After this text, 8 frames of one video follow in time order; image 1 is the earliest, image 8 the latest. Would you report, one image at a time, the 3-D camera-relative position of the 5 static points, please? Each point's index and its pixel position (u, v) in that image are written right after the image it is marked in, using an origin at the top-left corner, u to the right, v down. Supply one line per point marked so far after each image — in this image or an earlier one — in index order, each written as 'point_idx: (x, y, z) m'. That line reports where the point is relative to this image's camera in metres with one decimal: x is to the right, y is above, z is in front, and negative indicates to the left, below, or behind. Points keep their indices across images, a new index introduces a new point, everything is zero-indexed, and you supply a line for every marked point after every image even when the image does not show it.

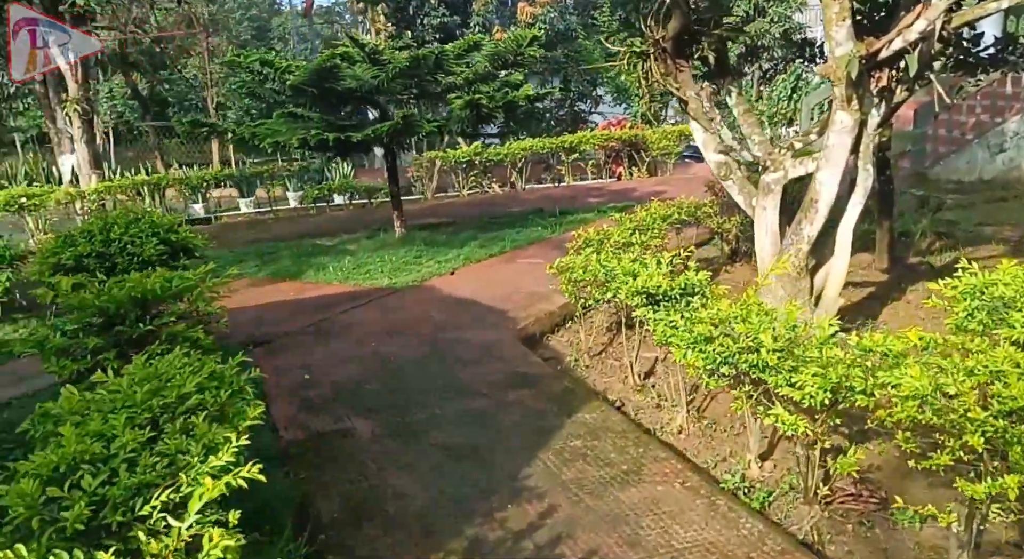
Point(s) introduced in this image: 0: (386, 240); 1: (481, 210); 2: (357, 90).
0: (-1.4, +0.4, +9.2) m
1: (-0.5, +1.0, +12.4) m
2: (-1.5, +1.8, +8.2) m
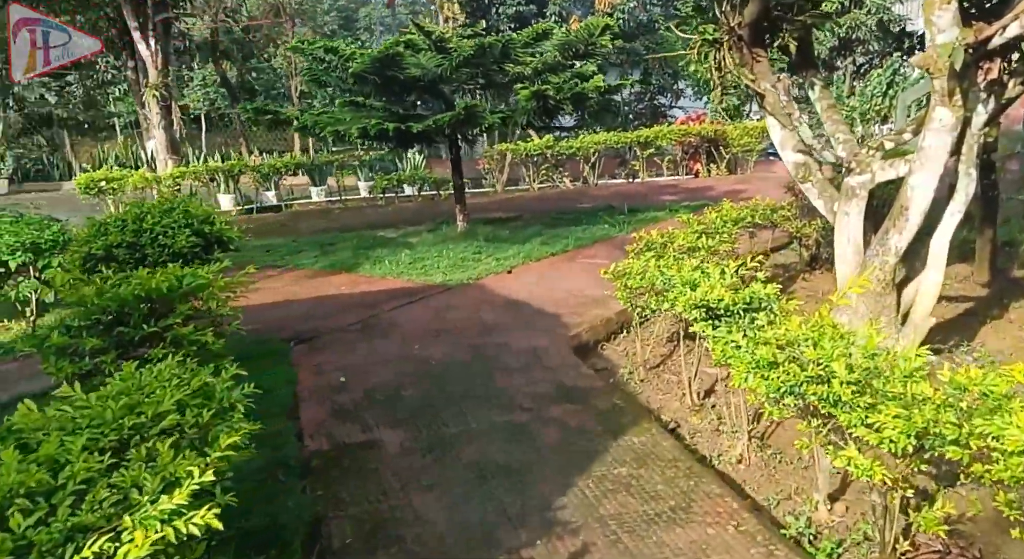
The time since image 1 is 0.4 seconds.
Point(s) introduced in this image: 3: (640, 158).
0: (-0.7, +0.4, +8.9) m
1: (+0.5, +1.1, +12.0) m
2: (-0.9, +1.9, +8.0) m
3: (+2.2, +2.1, +14.7) m
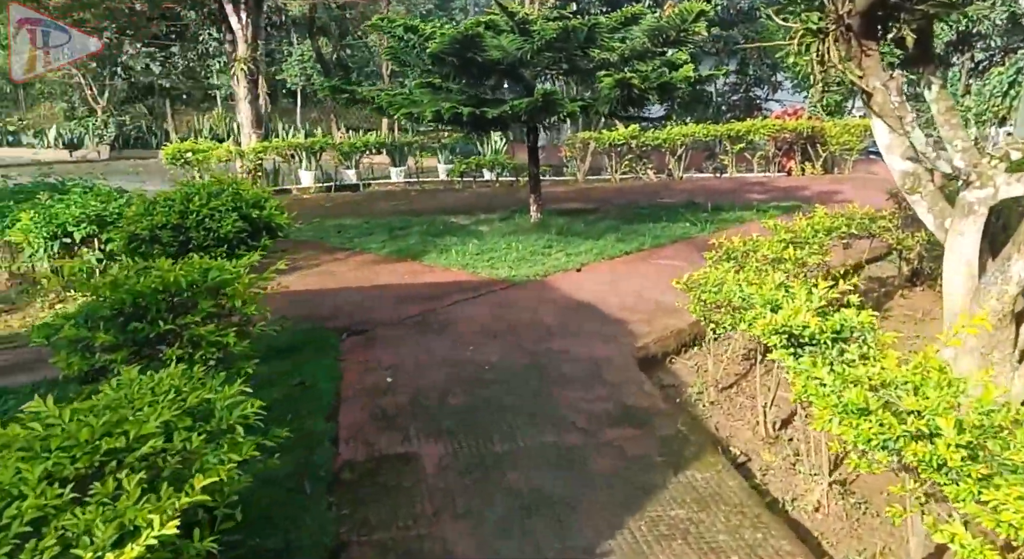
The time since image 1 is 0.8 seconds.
0: (+0.1, +0.5, +8.6) m
1: (+1.6, +1.1, +11.6) m
2: (-0.1, +2.0, +7.6) m
3: (+3.6, +2.1, +14.0) m
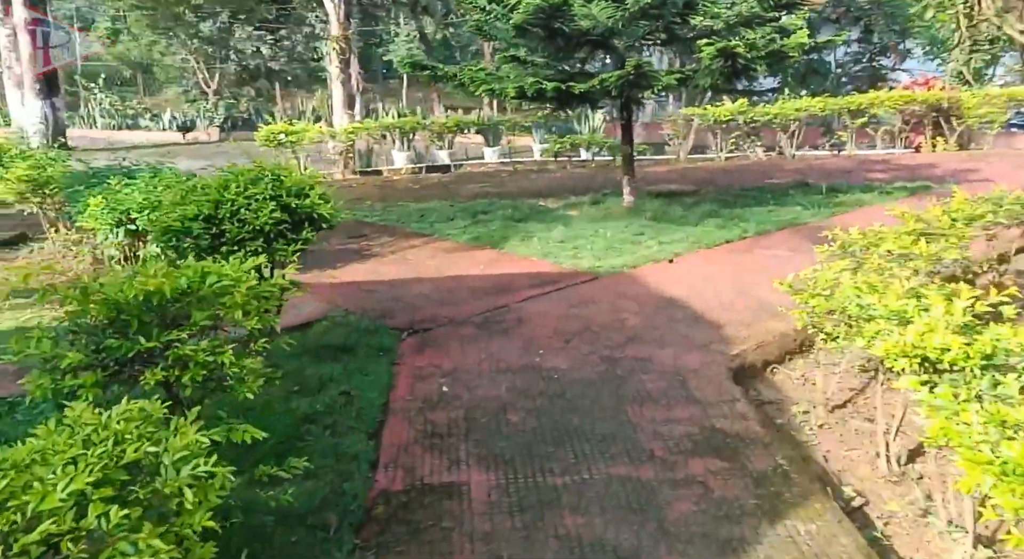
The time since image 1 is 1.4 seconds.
0: (+0.9, +0.6, +8.0) m
1: (+2.9, +1.3, +10.7) m
2: (+0.7, +2.1, +7.0) m
3: (+5.1, +2.3, +12.9) m
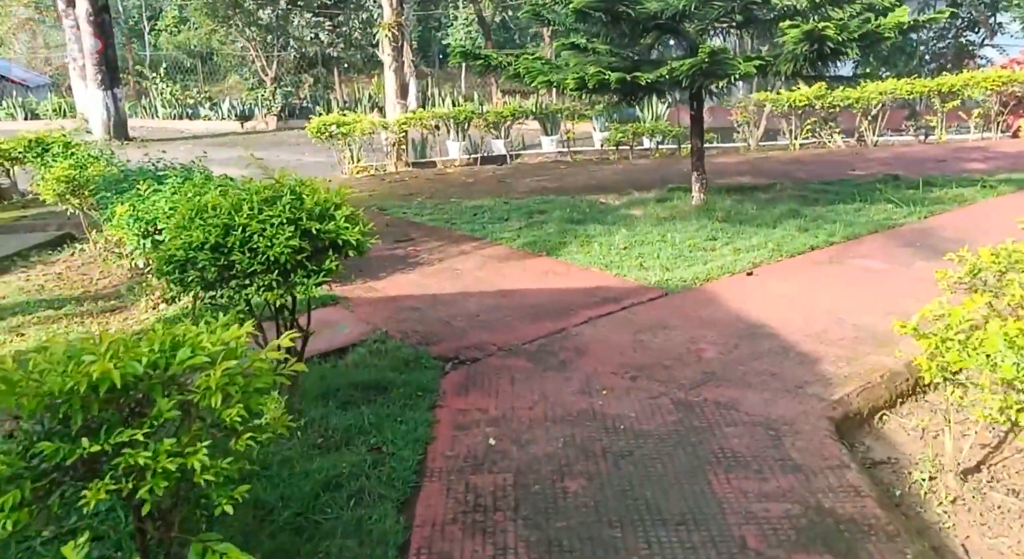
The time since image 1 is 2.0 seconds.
0: (+1.4, +0.6, +7.4) m
1: (+3.6, +1.3, +9.9) m
2: (+1.1, +2.0, +6.4) m
3: (+6.0, +2.3, +11.9) m
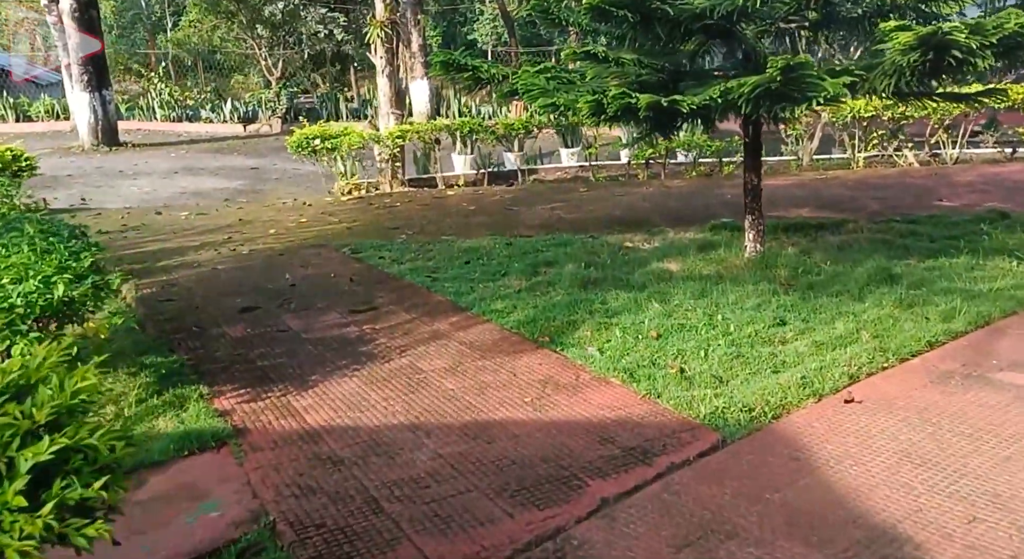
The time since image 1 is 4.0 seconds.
0: (+1.4, +0.1, +5.6) m
1: (+3.6, +0.8, +8.1) m
2: (+1.1, +1.5, +4.6) m
3: (+6.1, +1.8, +10.0) m
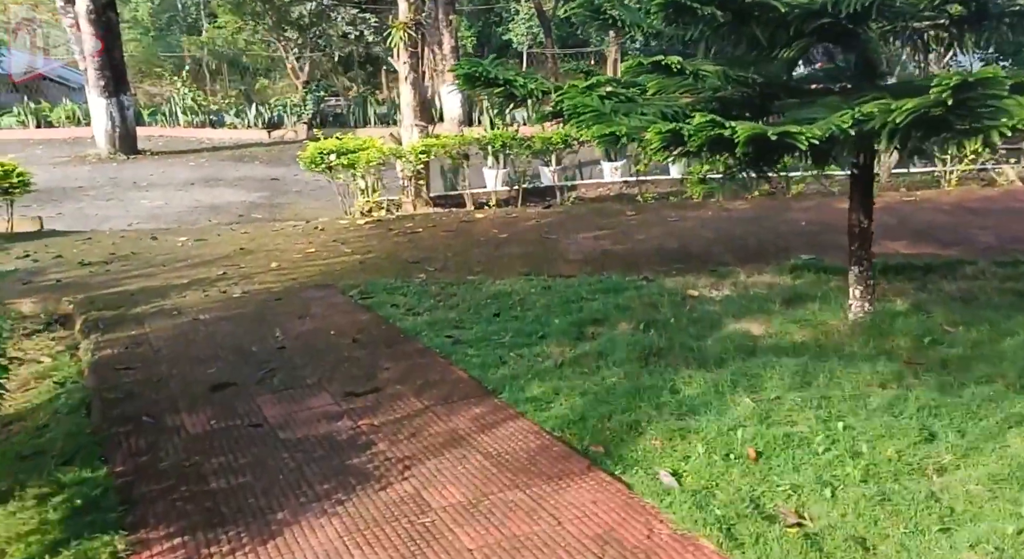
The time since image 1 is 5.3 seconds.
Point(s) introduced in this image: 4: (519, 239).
0: (+1.6, -0.3, +4.3) m
1: (+3.9, +0.4, +6.7) m
2: (+1.2, +1.1, +3.3) m
3: (+6.5, +1.4, +8.5) m
4: (+0.1, +0.4, +7.7) m
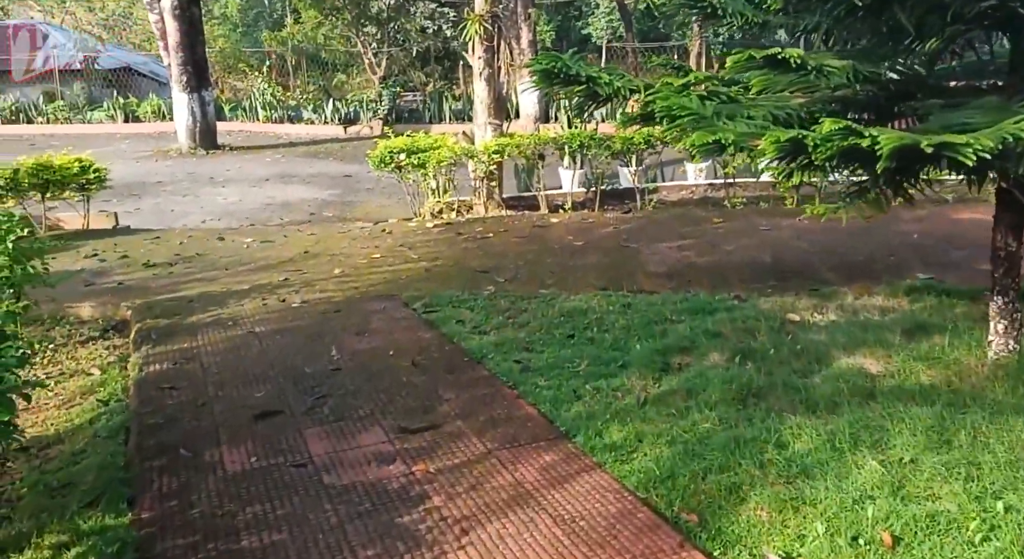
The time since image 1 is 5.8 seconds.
0: (+2.0, -0.5, +3.7) m
1: (+4.5, +0.2, +5.8) m
2: (+1.5, +1.0, +2.7) m
3: (+7.2, +1.2, +7.4) m
4: (+0.7, +0.3, +7.2) m
